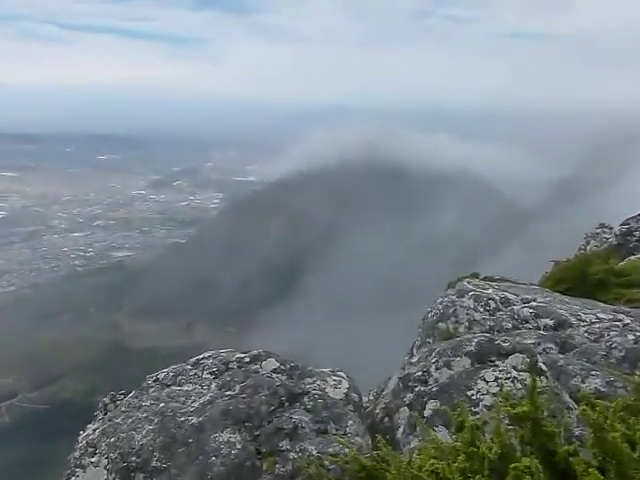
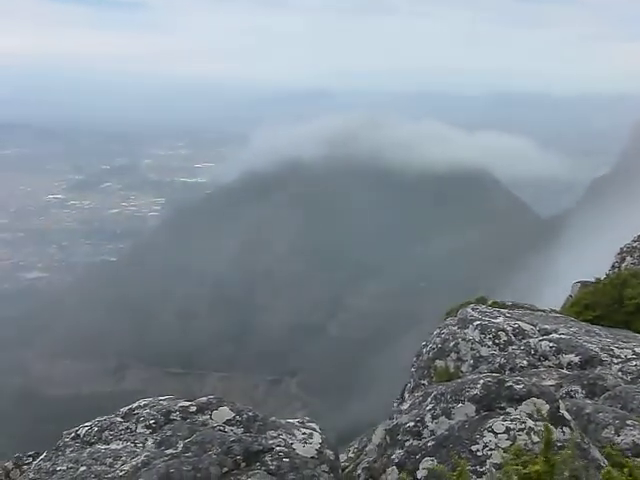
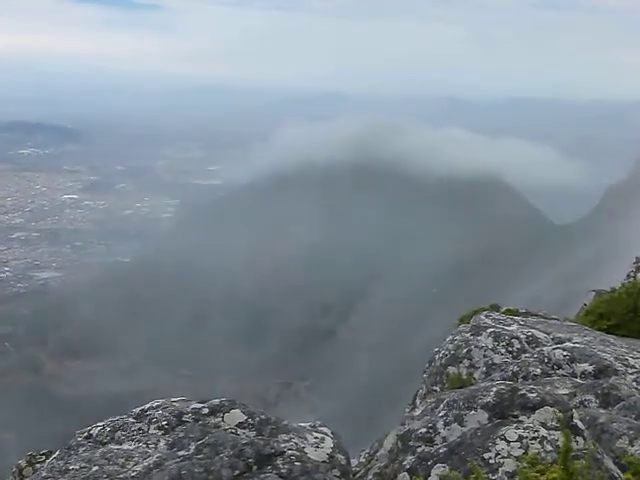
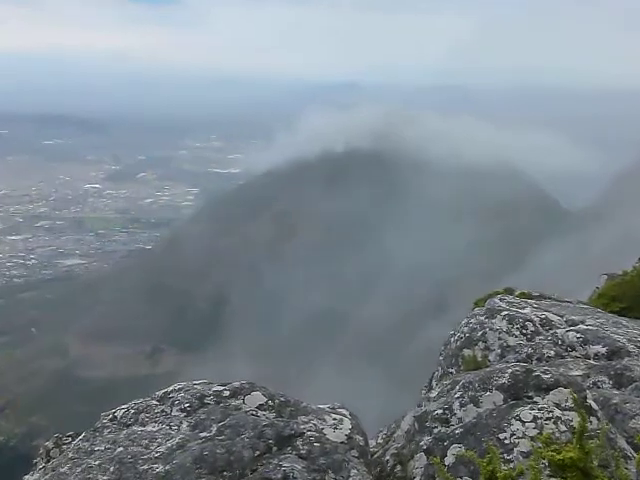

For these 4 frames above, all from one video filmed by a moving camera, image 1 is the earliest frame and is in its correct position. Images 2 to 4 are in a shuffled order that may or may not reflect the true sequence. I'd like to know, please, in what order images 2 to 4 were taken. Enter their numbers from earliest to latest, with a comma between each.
4, 3, 2
